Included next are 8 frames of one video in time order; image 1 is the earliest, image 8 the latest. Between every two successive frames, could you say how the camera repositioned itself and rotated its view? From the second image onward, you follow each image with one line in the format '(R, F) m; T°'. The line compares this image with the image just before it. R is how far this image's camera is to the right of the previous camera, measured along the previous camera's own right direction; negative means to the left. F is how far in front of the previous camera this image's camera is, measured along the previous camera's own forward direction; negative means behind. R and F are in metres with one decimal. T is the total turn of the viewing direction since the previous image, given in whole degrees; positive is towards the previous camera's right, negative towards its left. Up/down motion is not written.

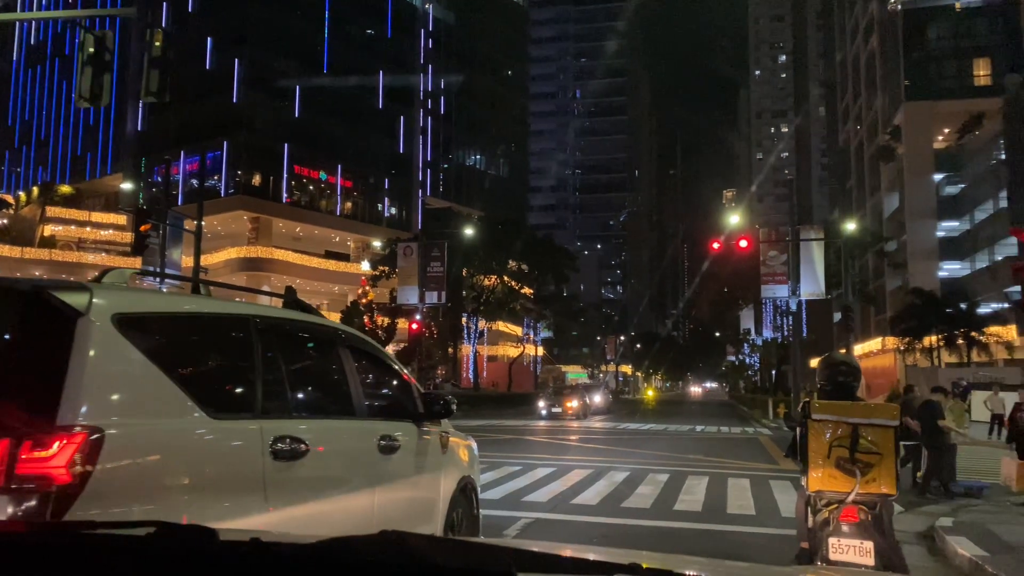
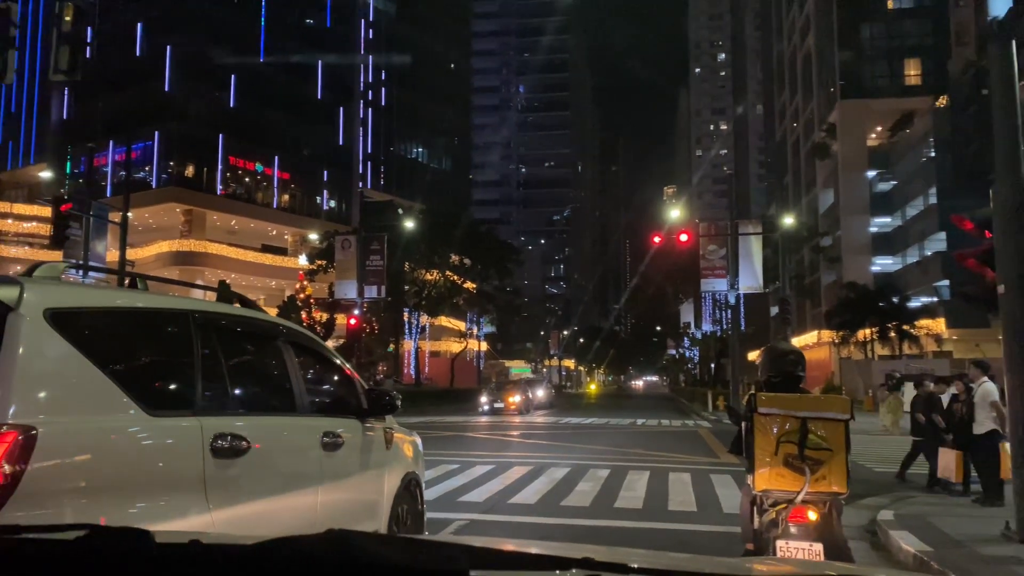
(+0.1, +0.4) m; +4°
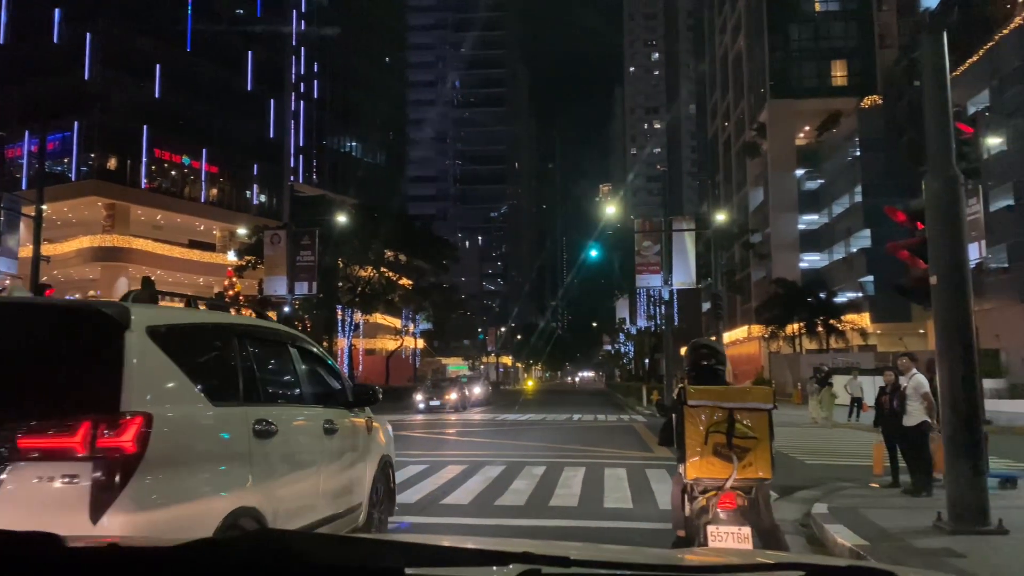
(0.0, +0.3) m; +4°
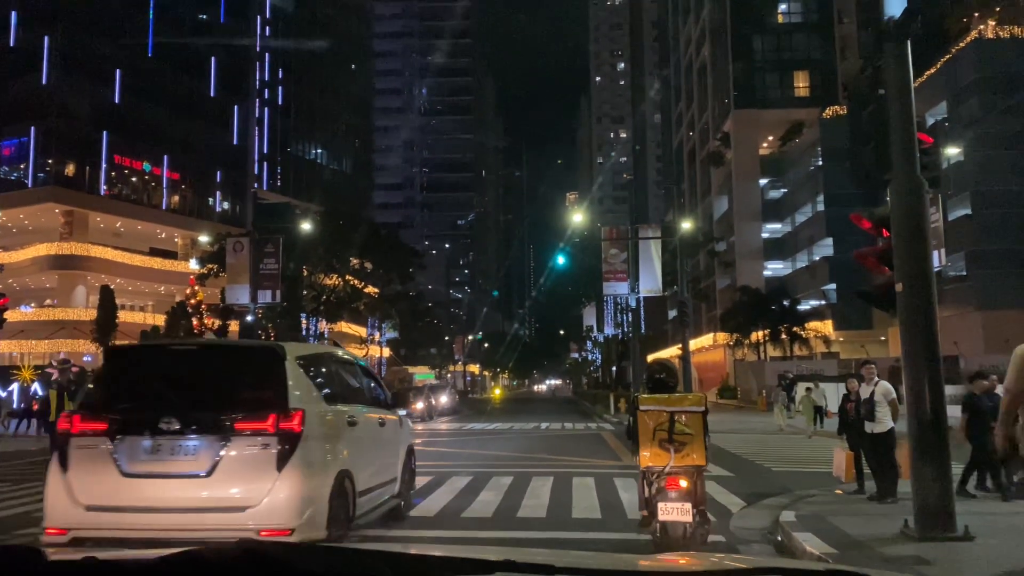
(0.0, +0.1) m; +2°
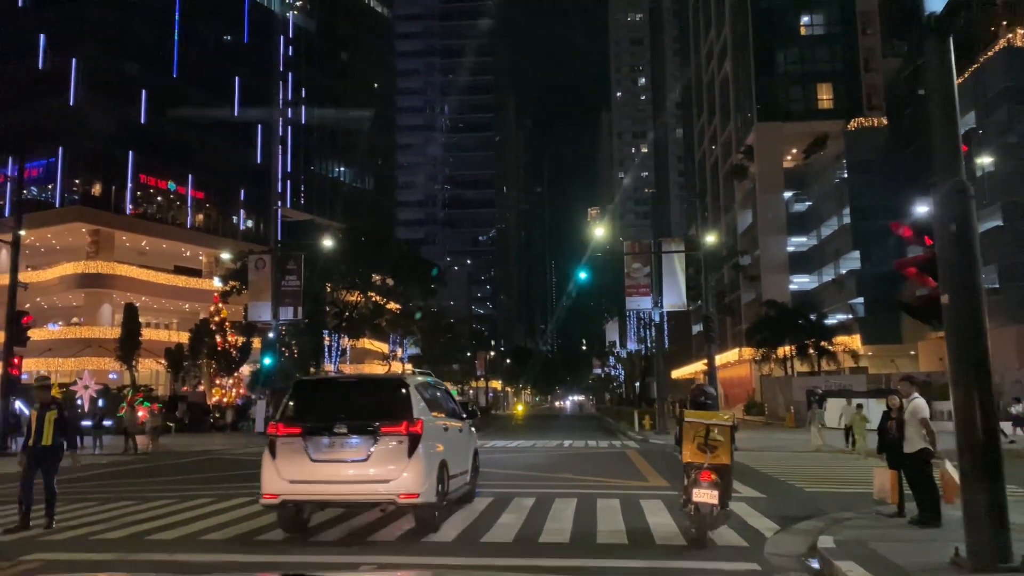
(0.0, +0.3) m; -2°
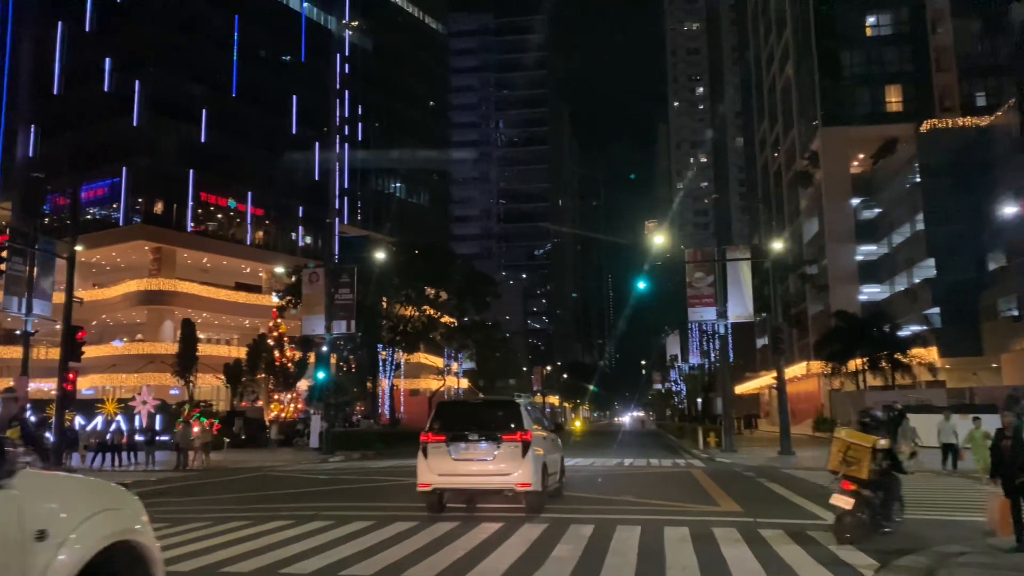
(0.0, +0.9) m; -4°
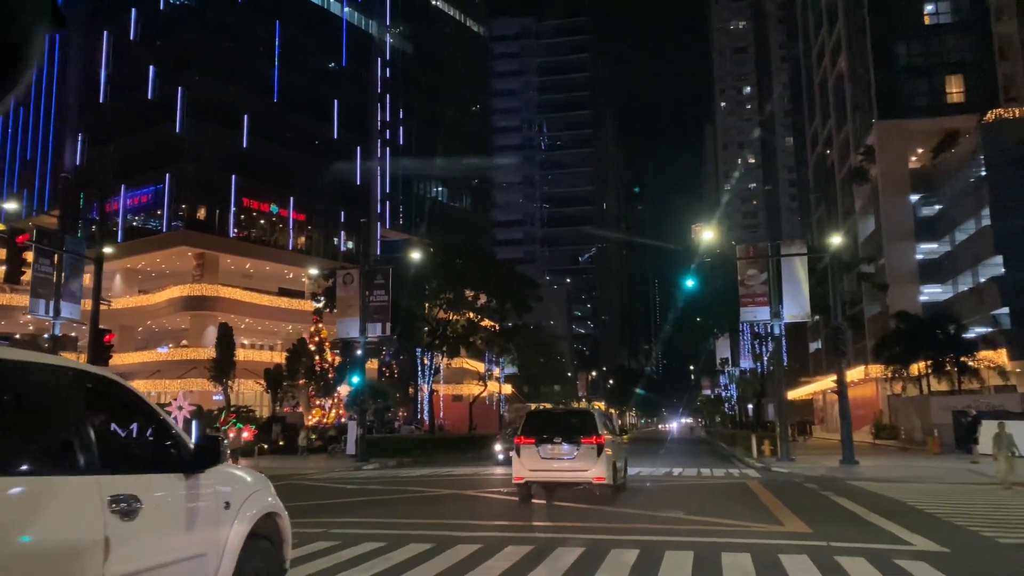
(+0.2, +1.2) m; -3°
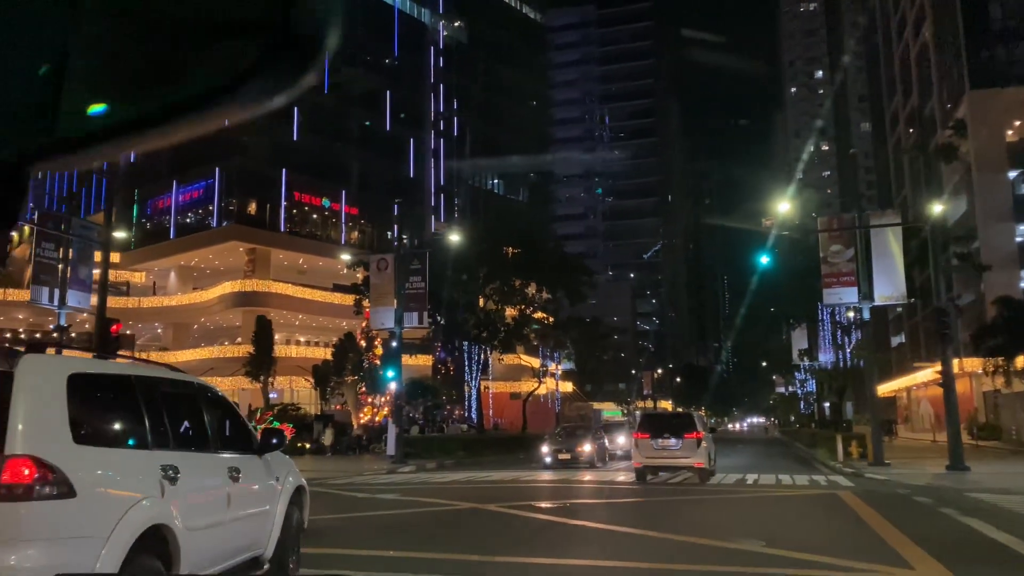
(+0.5, +2.8) m; -5°
